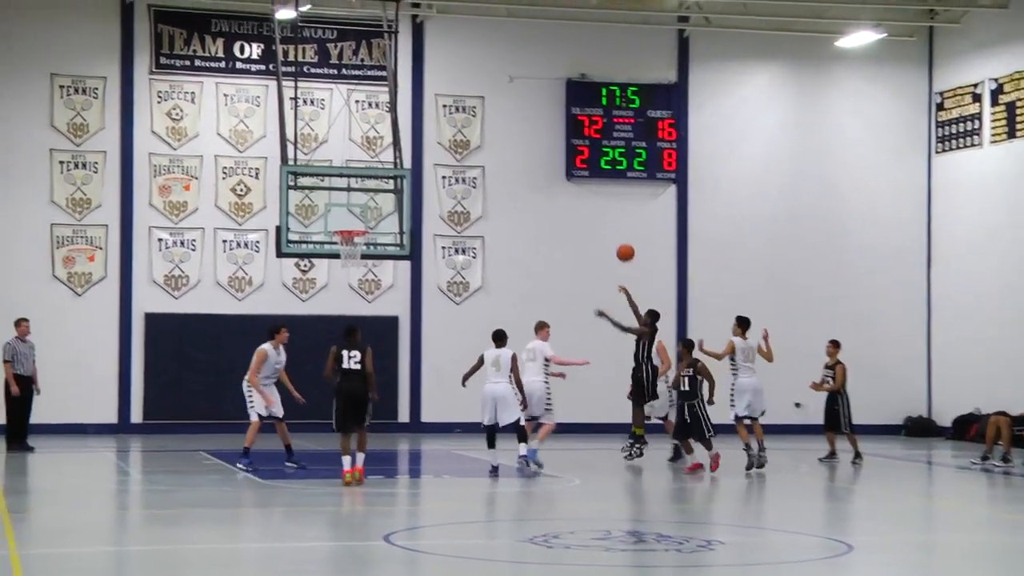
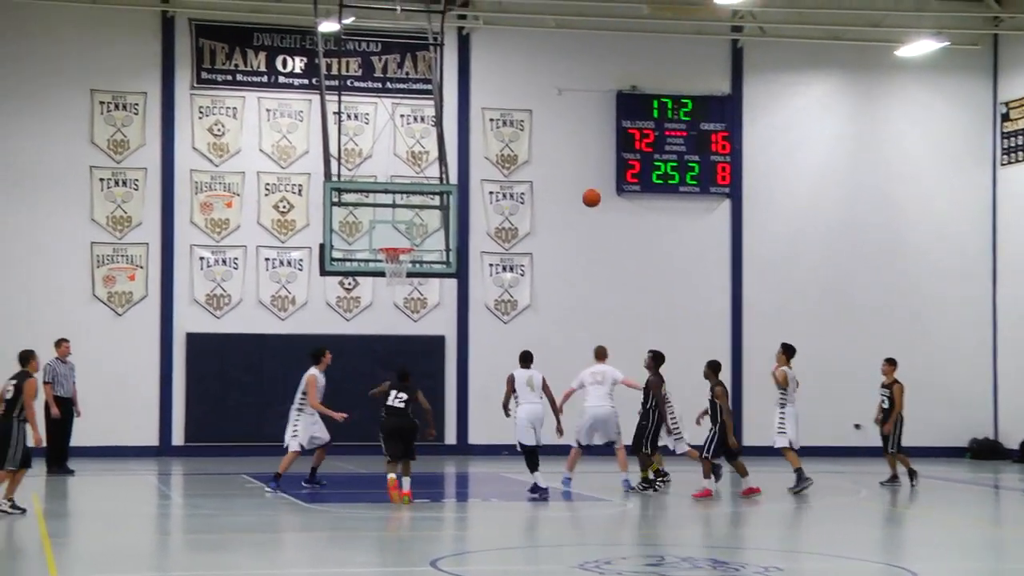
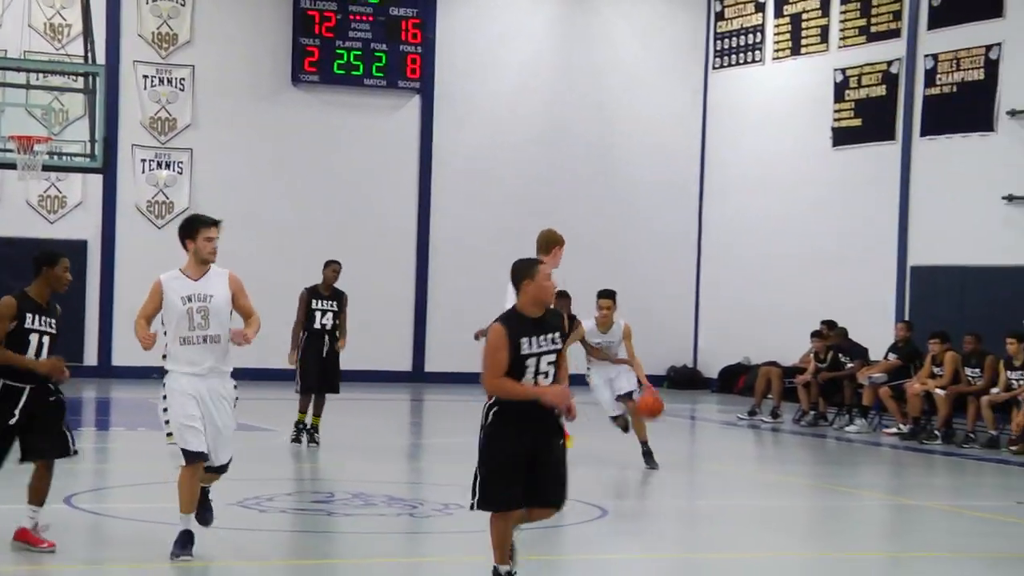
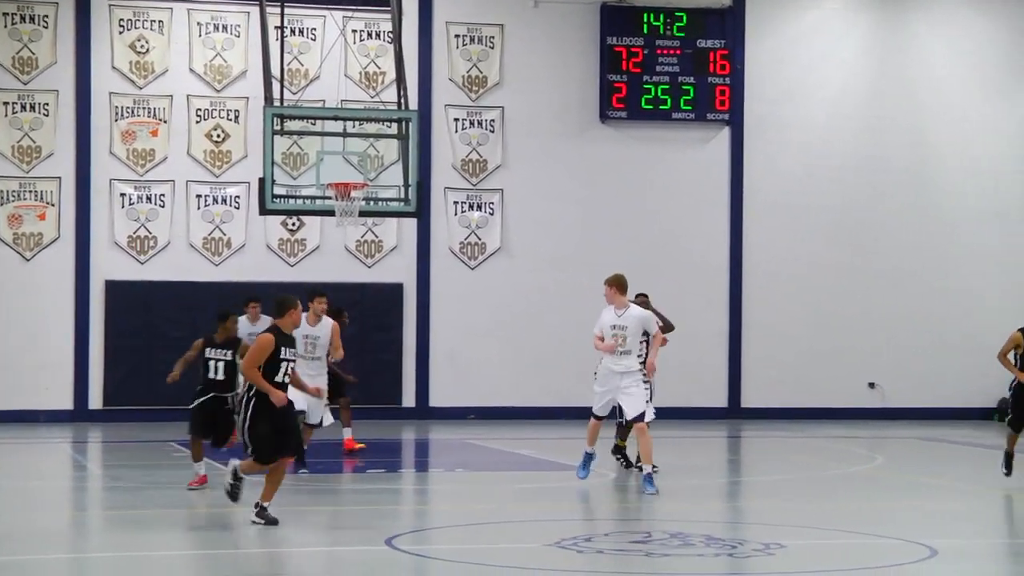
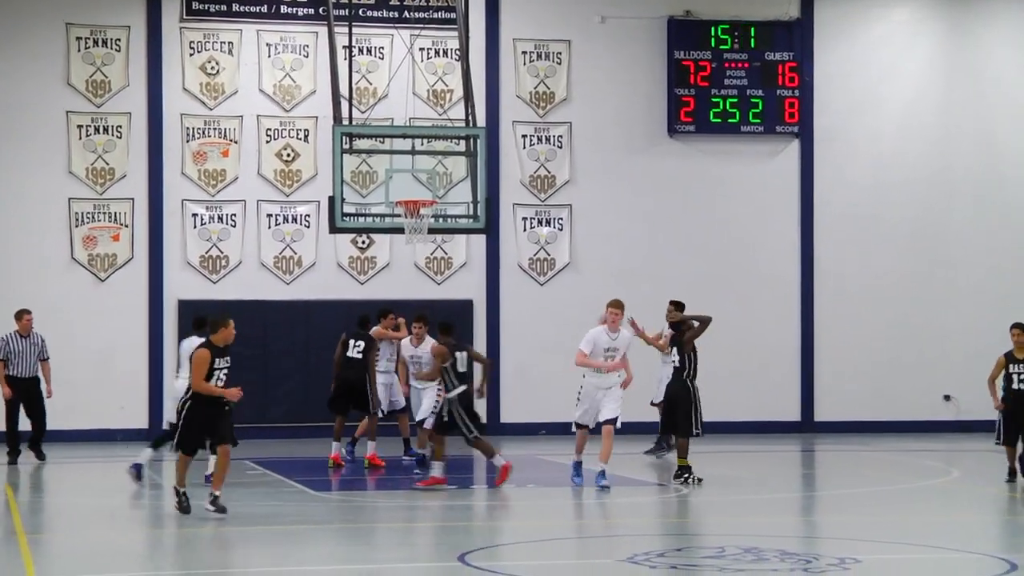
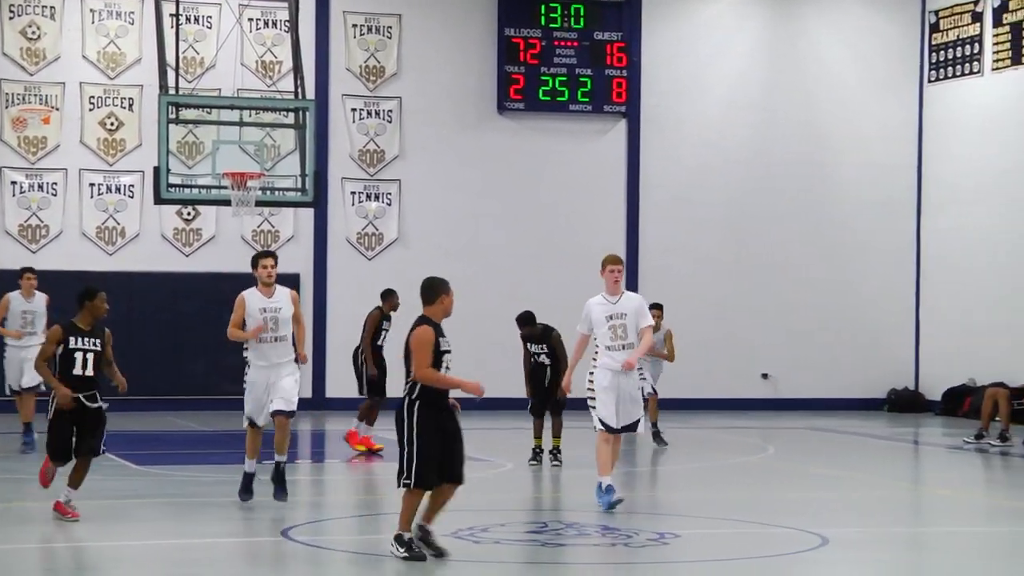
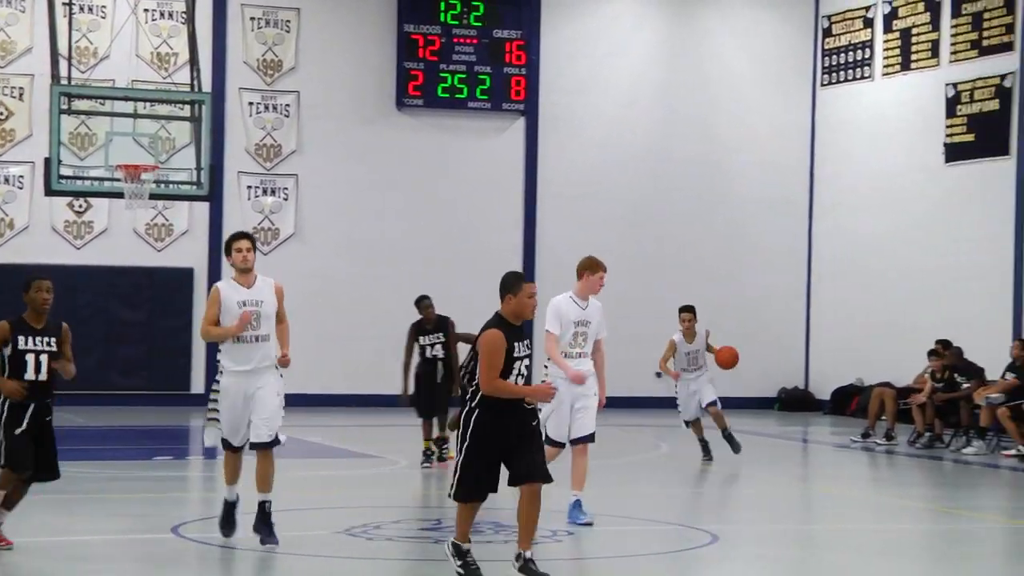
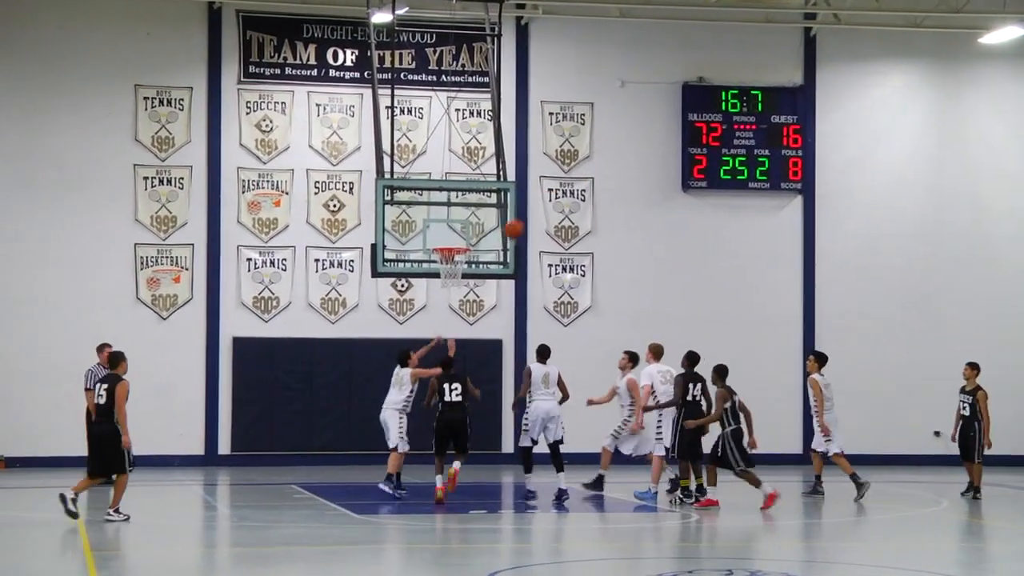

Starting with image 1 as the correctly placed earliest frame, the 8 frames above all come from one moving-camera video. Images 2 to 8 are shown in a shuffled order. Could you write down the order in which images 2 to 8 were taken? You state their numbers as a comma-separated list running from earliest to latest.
2, 8, 5, 4, 6, 7, 3
